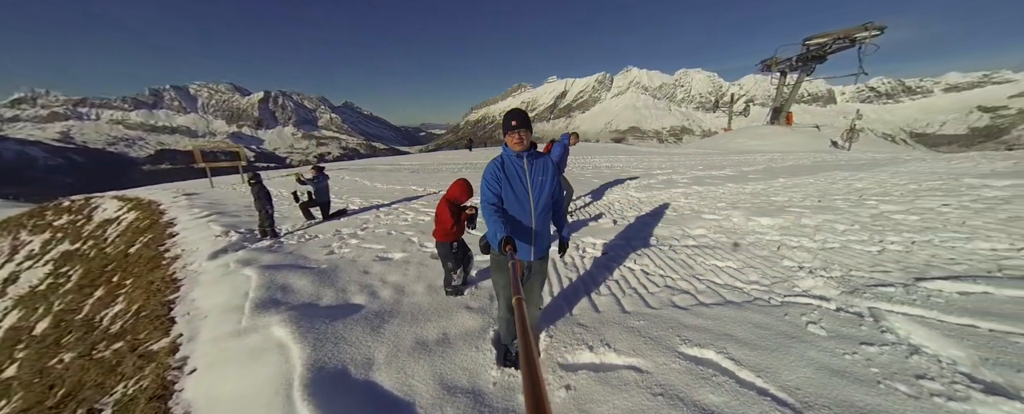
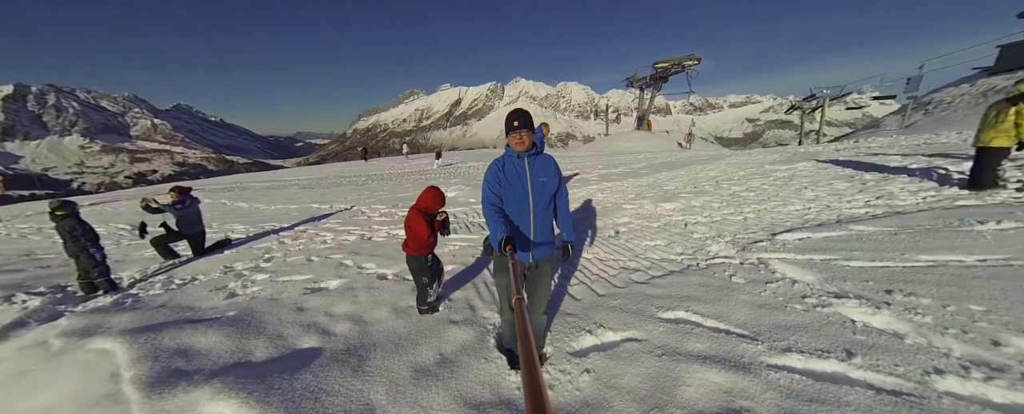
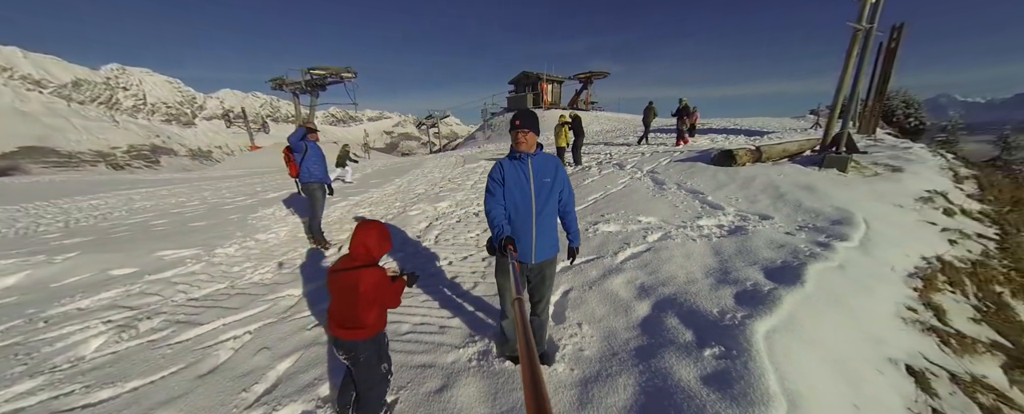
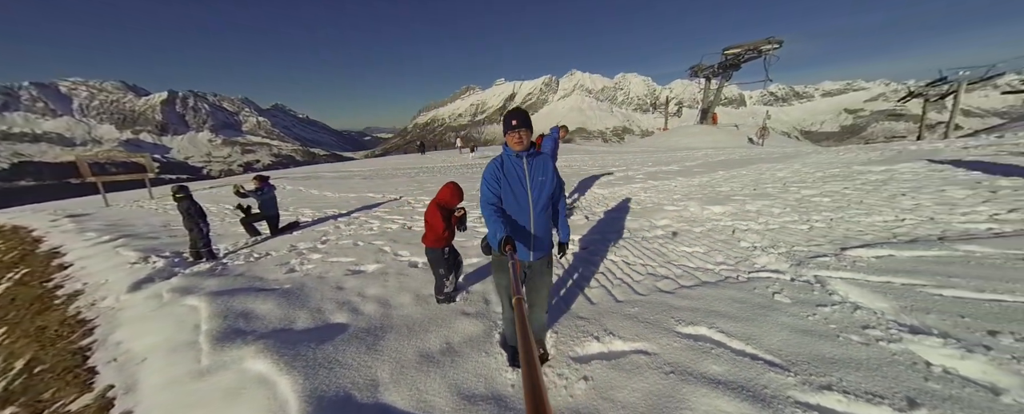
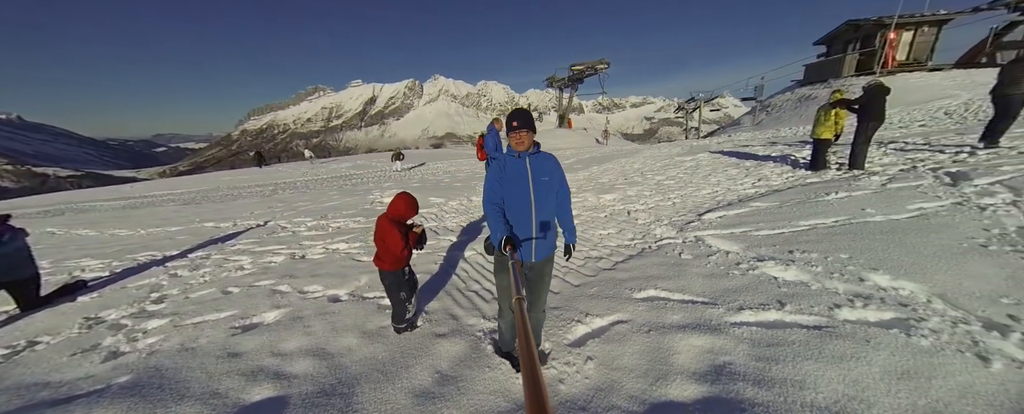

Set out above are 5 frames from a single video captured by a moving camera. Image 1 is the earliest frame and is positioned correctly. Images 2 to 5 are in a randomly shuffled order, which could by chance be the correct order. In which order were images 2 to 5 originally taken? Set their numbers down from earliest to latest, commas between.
4, 2, 5, 3
